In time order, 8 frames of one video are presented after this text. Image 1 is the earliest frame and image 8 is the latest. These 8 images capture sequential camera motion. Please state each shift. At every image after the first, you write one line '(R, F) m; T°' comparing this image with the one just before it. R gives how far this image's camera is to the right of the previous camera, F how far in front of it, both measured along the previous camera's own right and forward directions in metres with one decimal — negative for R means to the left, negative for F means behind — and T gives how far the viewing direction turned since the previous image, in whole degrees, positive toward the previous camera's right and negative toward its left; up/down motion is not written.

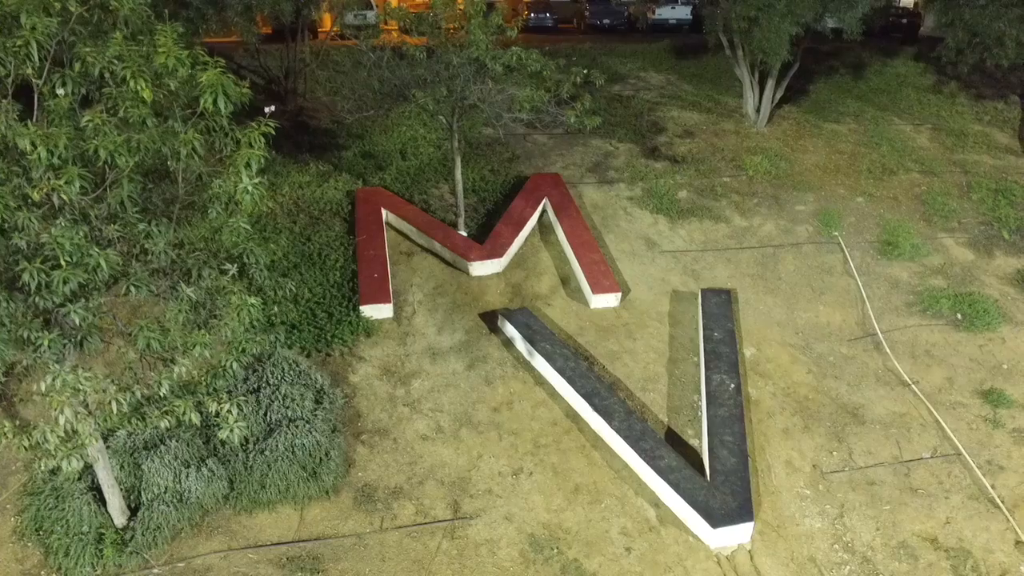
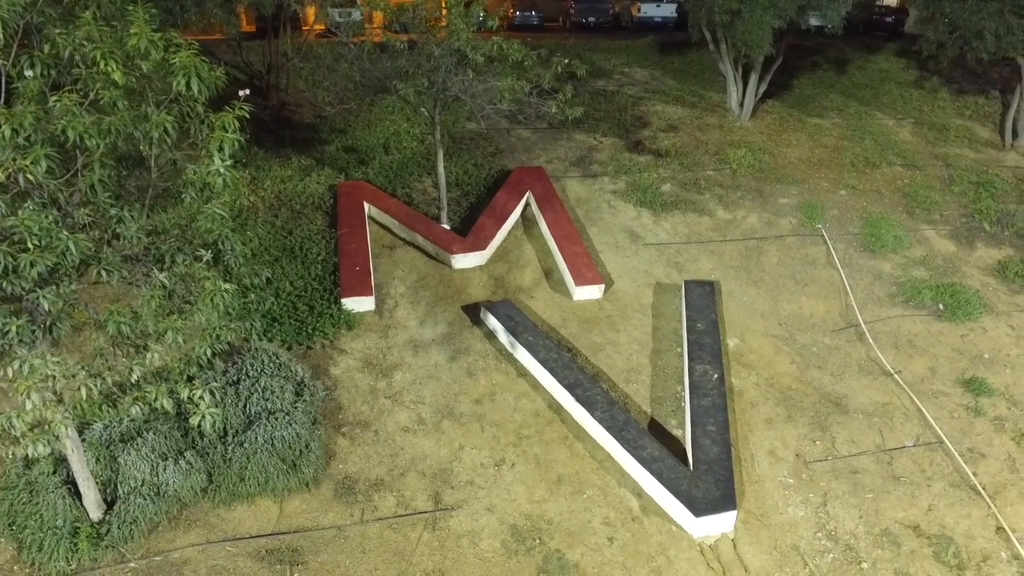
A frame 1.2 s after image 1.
(0.0, 0.0) m; +1°
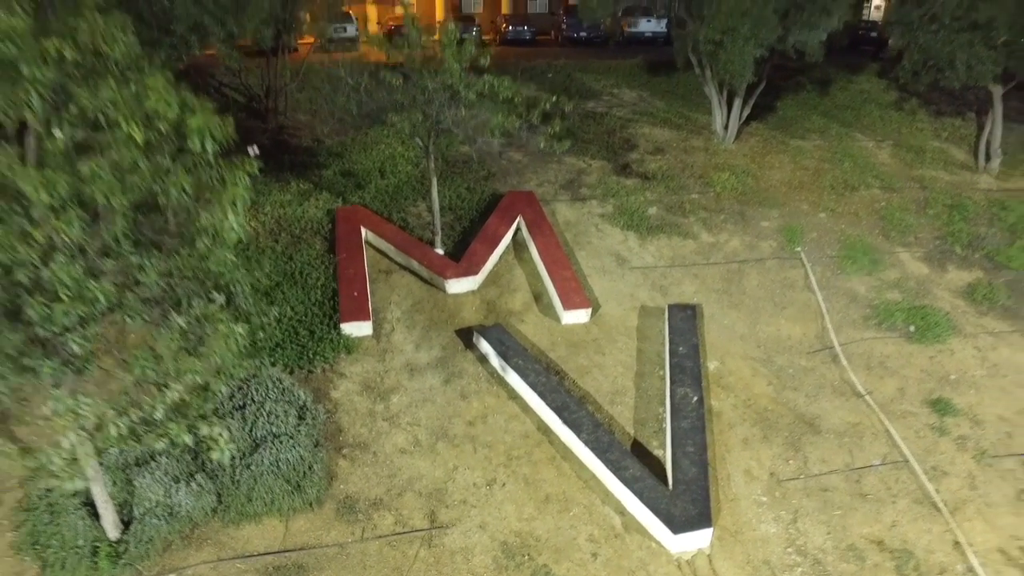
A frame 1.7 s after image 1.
(0.0, -0.5) m; 0°
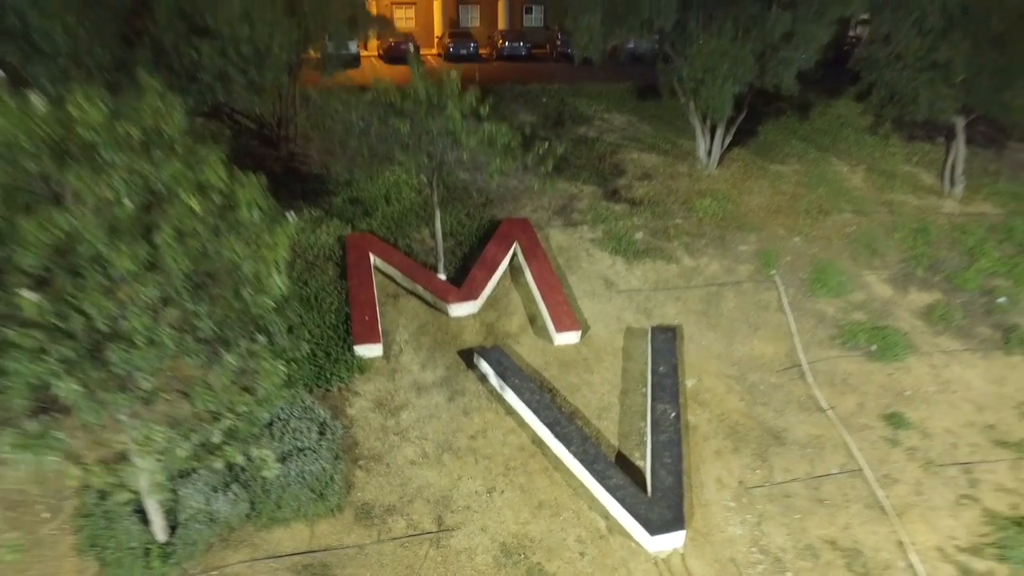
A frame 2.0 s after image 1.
(0.0, -1.0) m; 0°
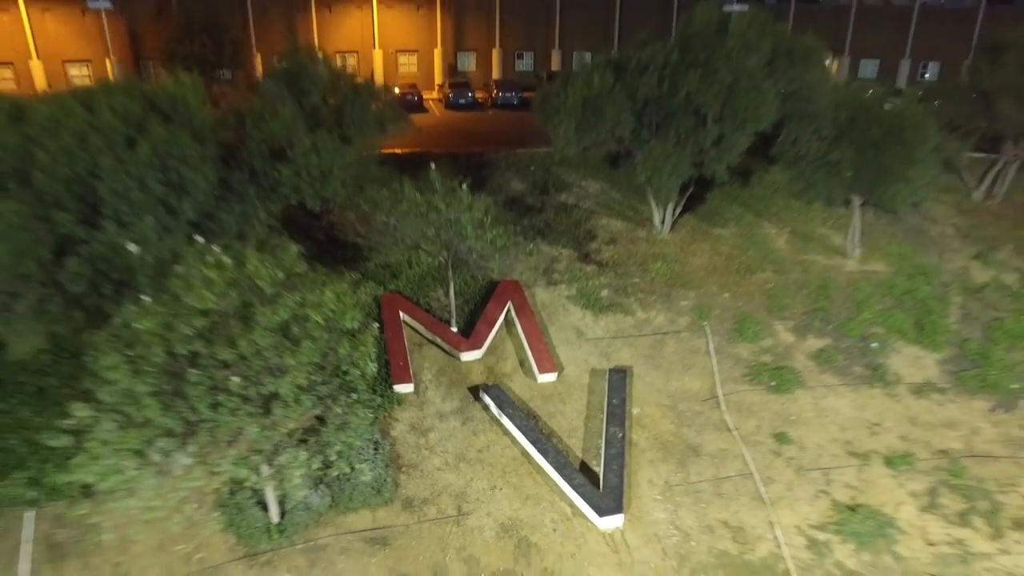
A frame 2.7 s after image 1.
(0.0, -4.0) m; +1°
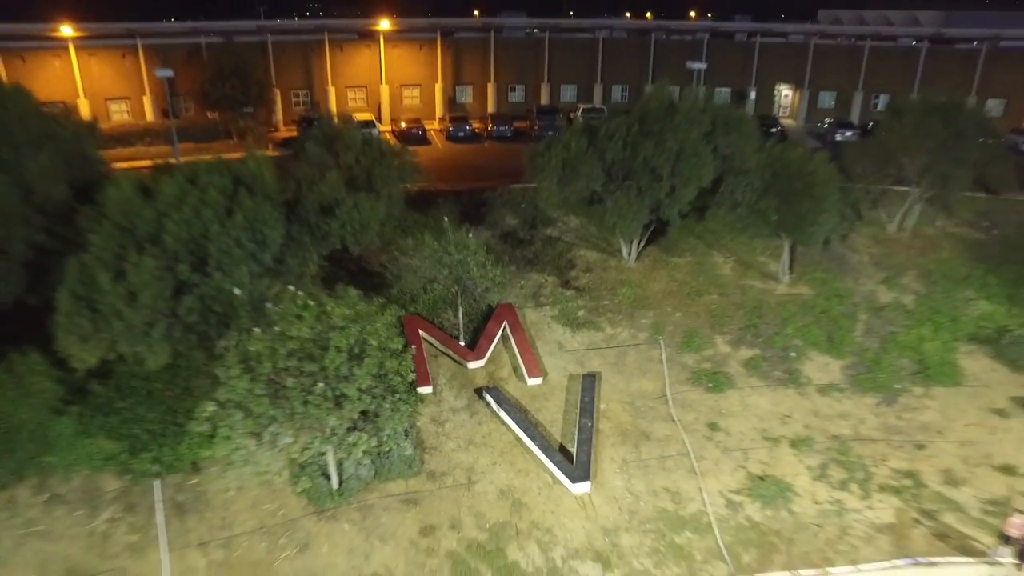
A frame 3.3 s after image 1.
(0.0, -4.3) m; 0°
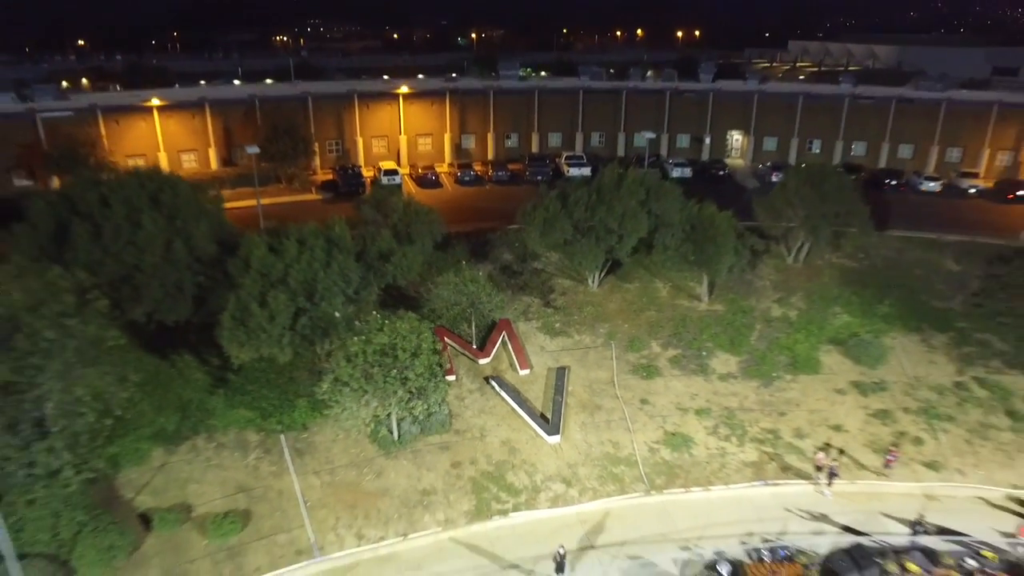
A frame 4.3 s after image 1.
(0.0, -8.9) m; 0°
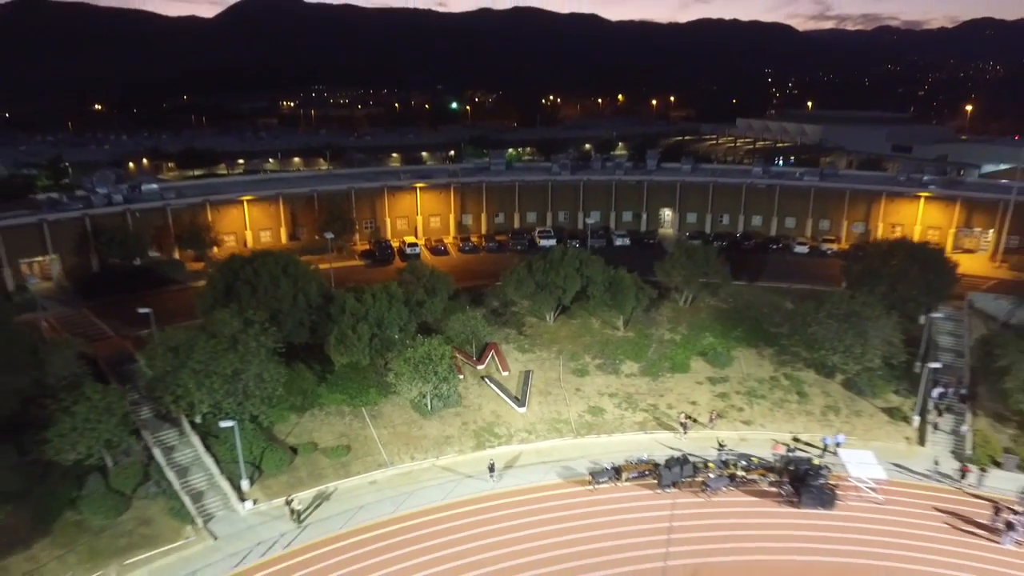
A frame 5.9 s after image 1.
(+0.5, -17.6) m; 0°
